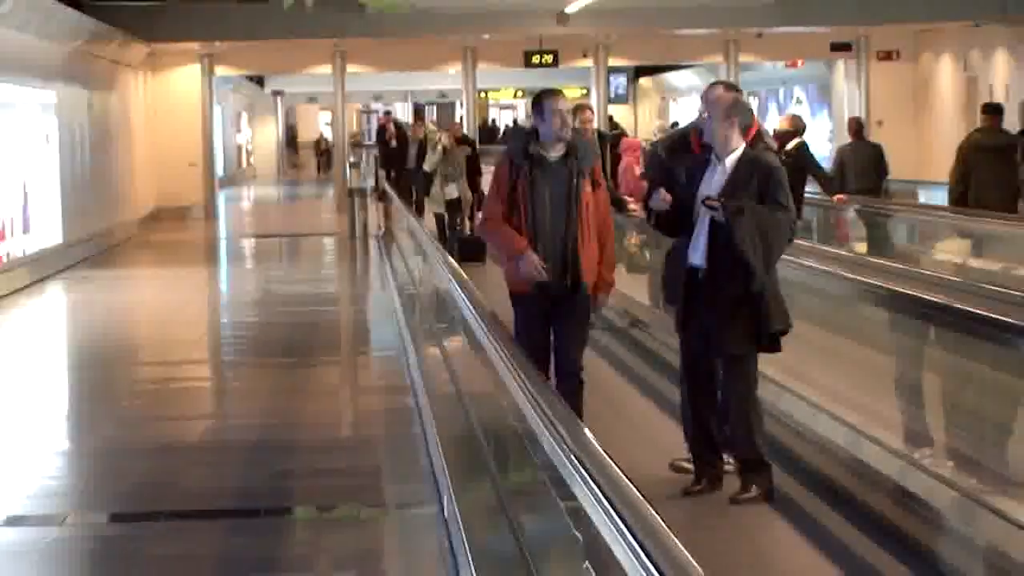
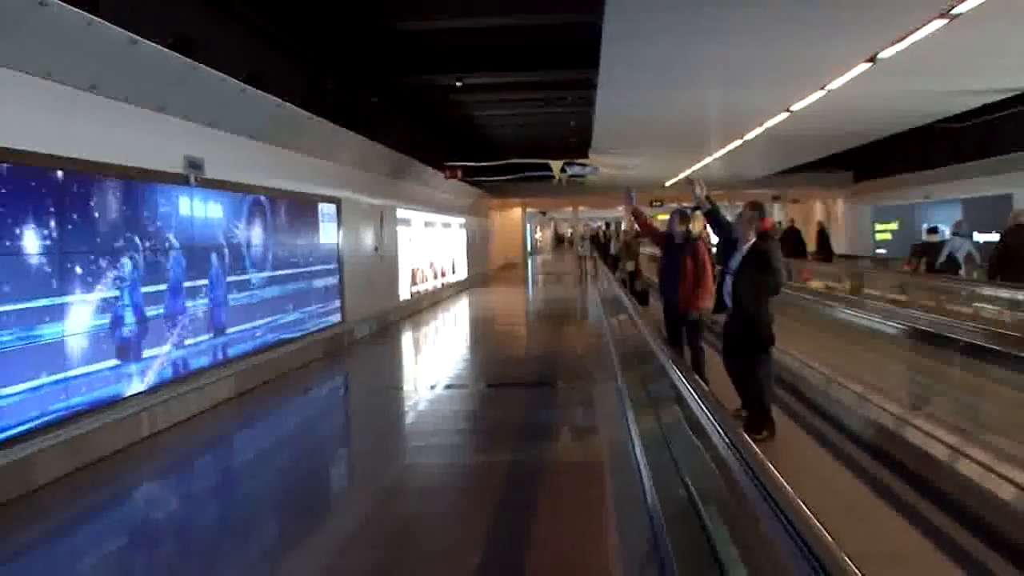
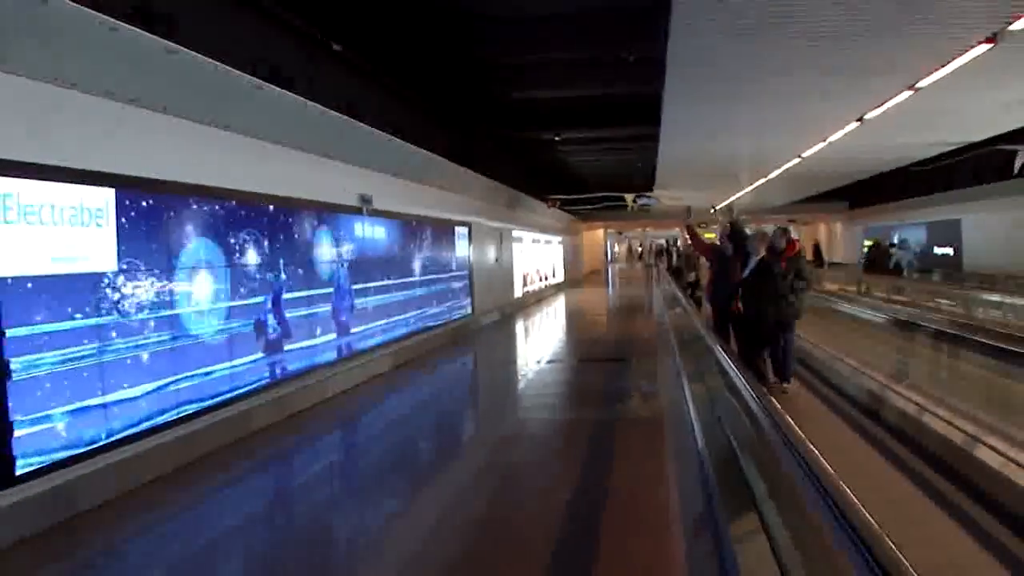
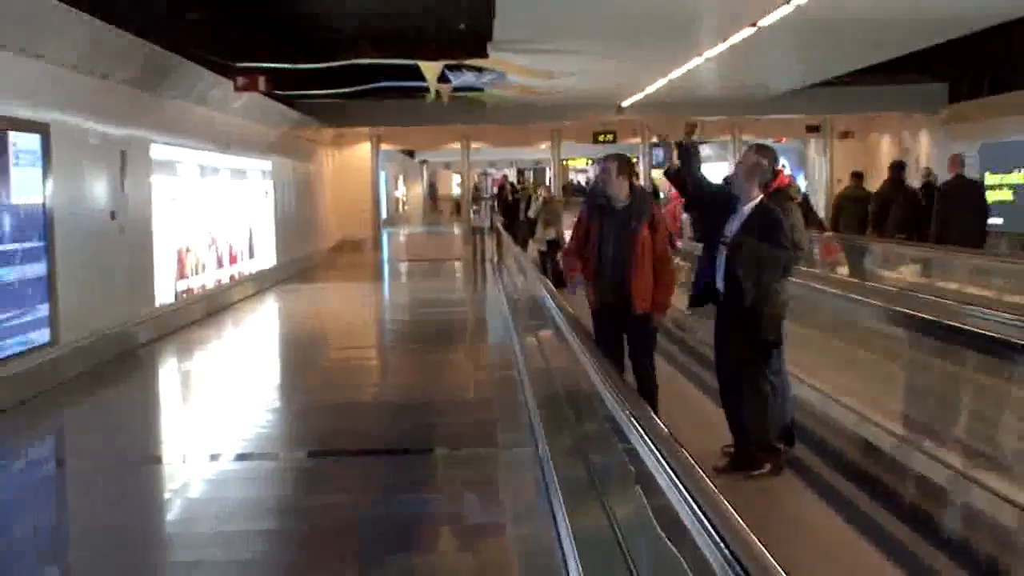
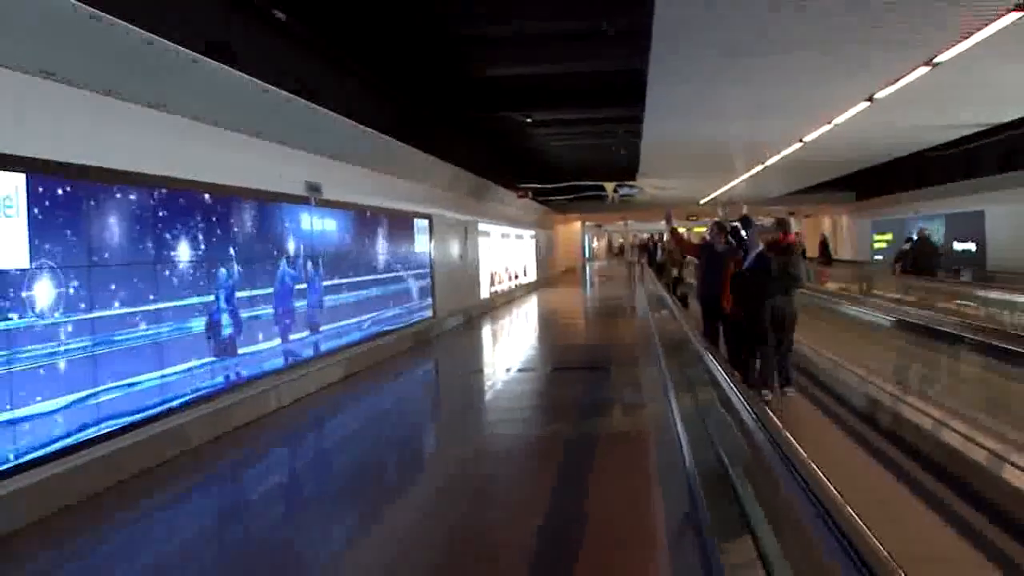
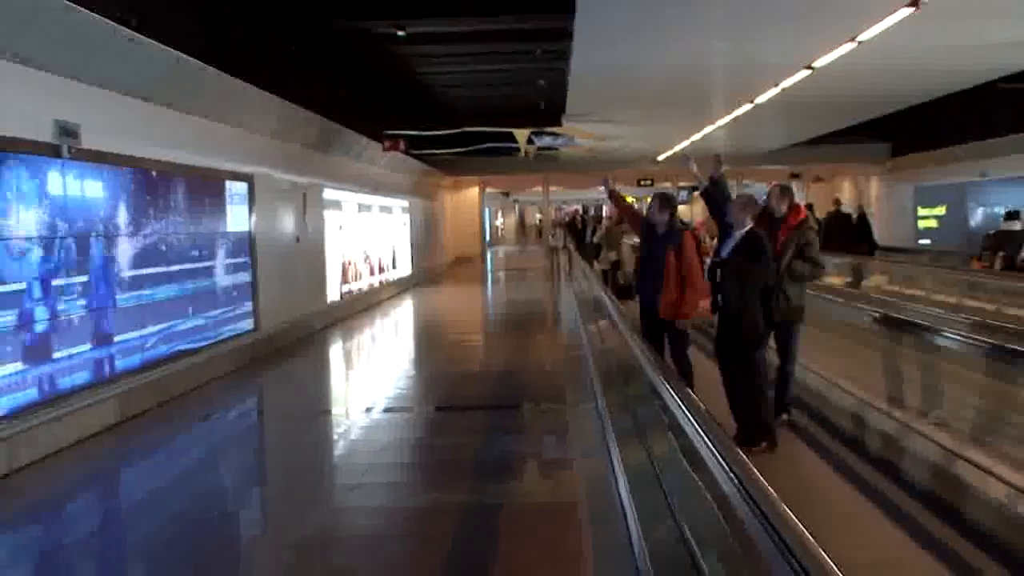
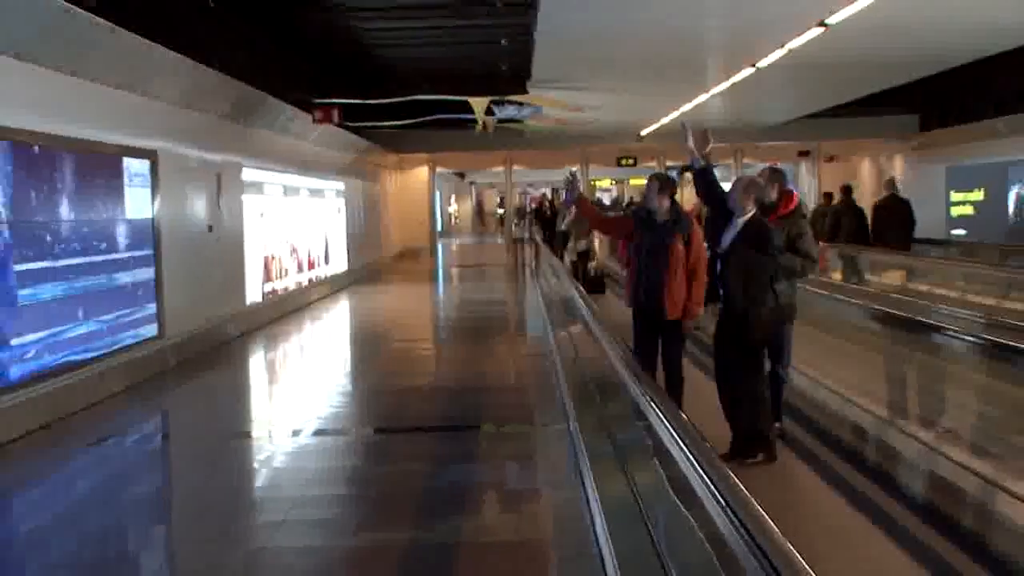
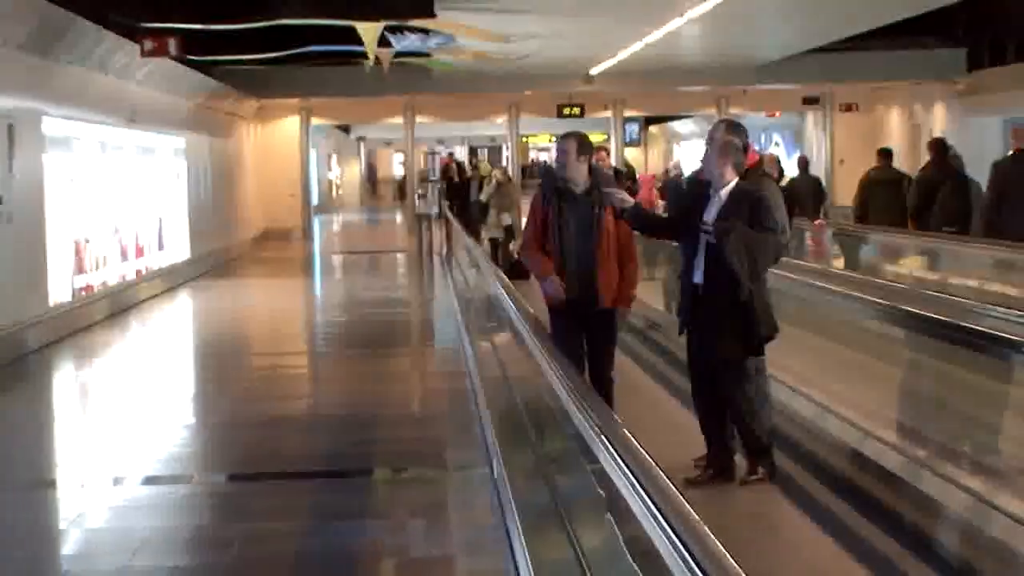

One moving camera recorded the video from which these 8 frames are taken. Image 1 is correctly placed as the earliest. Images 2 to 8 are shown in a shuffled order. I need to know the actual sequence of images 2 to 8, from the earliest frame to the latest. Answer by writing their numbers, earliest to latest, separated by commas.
8, 4, 7, 6, 2, 5, 3
